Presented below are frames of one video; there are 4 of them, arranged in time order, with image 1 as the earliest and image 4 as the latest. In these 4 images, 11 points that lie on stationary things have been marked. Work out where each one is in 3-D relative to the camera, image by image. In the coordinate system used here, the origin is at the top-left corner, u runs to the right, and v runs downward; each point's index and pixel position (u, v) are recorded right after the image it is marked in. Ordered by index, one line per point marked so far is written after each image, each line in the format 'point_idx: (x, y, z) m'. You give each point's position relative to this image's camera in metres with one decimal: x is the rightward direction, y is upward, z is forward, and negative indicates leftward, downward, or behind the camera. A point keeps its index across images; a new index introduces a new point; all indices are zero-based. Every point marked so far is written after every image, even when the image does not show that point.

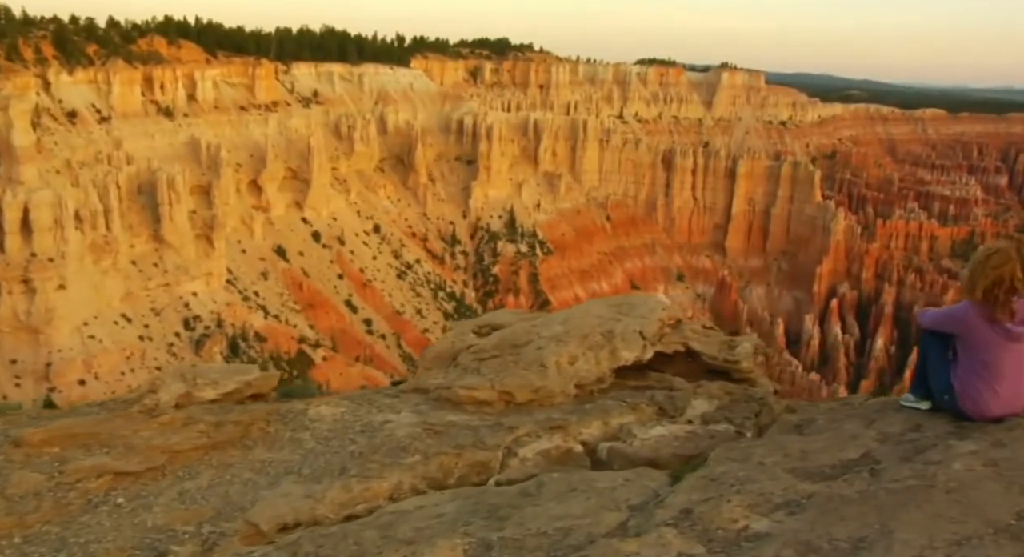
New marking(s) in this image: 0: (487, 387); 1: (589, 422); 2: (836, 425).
0: (-0.2, -1.0, +7.1) m
1: (+0.7, -1.3, +6.8) m
2: (+2.4, -1.1, +5.8) m
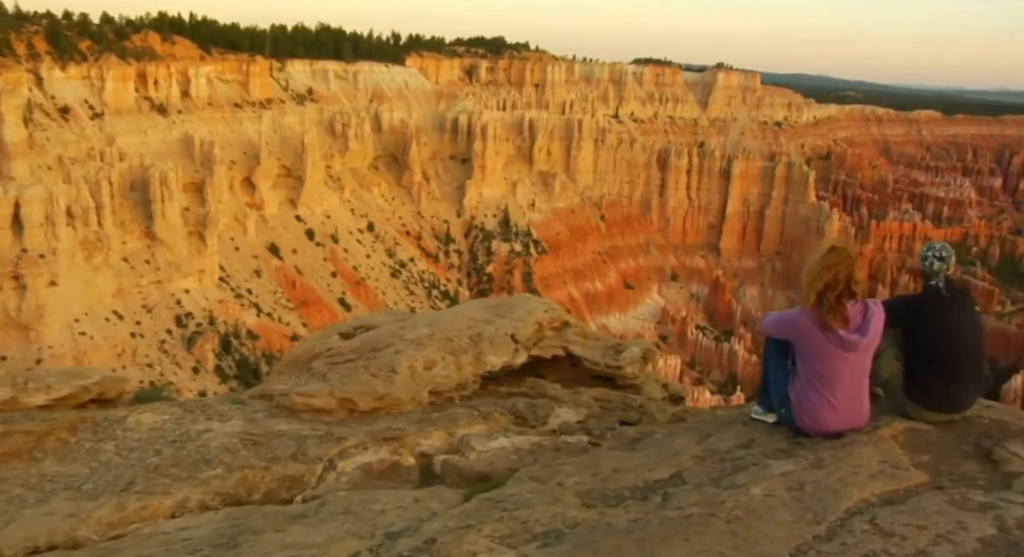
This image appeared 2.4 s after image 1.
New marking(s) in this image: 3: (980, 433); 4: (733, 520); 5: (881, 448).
0: (-1.6, -1.0, +6.6) m
1: (-0.7, -1.3, +6.3) m
2: (+1.1, -1.1, +5.3) m
3: (+3.1, -1.0, +5.2) m
4: (+1.1, -1.2, +3.7) m
5: (+2.2, -1.0, +4.7) m
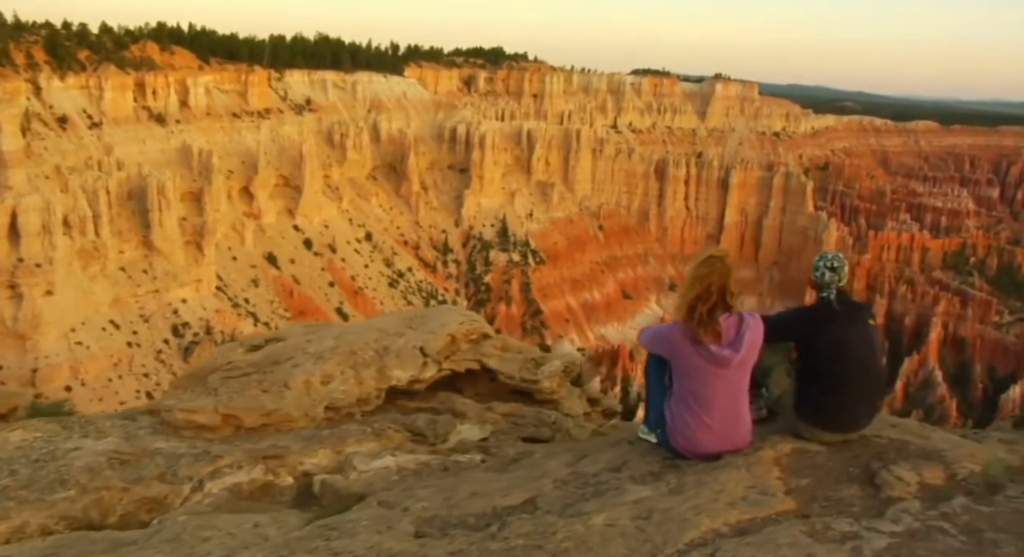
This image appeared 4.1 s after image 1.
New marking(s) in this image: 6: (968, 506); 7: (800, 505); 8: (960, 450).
0: (-2.5, -1.1, +6.3) m
1: (-1.5, -1.3, +6.0) m
2: (+0.2, -1.2, +5.0) m
3: (+2.3, -1.1, +4.9) m
4: (+0.2, -1.2, +3.4) m
5: (+1.4, -1.1, +4.4) m
6: (+2.5, -1.2, +4.2) m
7: (+1.5, -1.2, +4.1) m
8: (+3.0, -1.1, +5.2) m
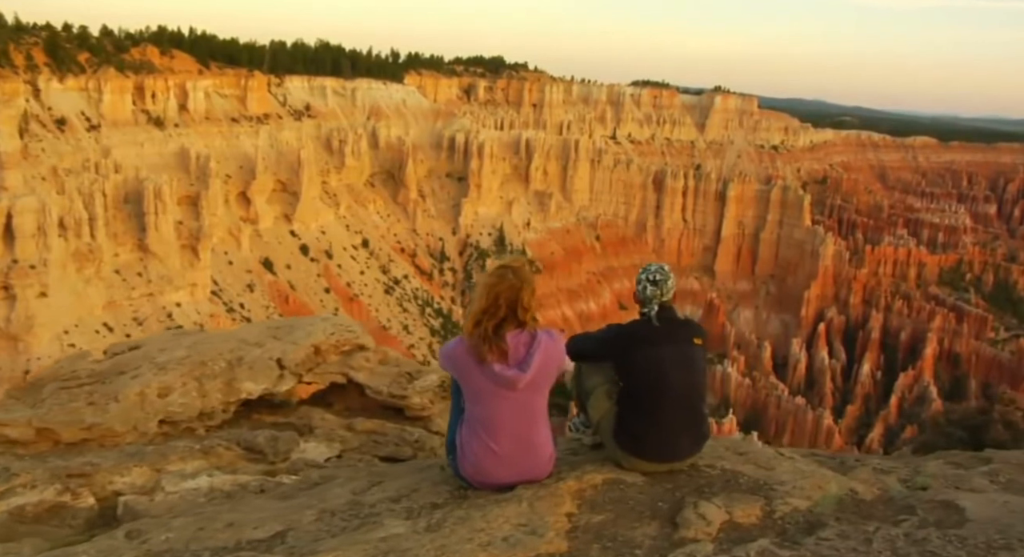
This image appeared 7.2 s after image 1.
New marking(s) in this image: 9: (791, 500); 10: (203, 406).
0: (-3.7, -1.1, +5.8) m
1: (-2.8, -1.4, +5.5) m
2: (-1.0, -1.2, +4.5) m
3: (+1.1, -1.2, +4.4) m
4: (-1.0, -1.3, +3.0) m
5: (+0.1, -1.2, +3.9) m
6: (+1.2, -1.3, +3.7) m
7: (+0.3, -1.3, +3.7) m
8: (+1.8, -1.2, +4.7) m
9: (+1.6, -1.2, +4.3) m
10: (-2.6, -1.1, +6.4) m
